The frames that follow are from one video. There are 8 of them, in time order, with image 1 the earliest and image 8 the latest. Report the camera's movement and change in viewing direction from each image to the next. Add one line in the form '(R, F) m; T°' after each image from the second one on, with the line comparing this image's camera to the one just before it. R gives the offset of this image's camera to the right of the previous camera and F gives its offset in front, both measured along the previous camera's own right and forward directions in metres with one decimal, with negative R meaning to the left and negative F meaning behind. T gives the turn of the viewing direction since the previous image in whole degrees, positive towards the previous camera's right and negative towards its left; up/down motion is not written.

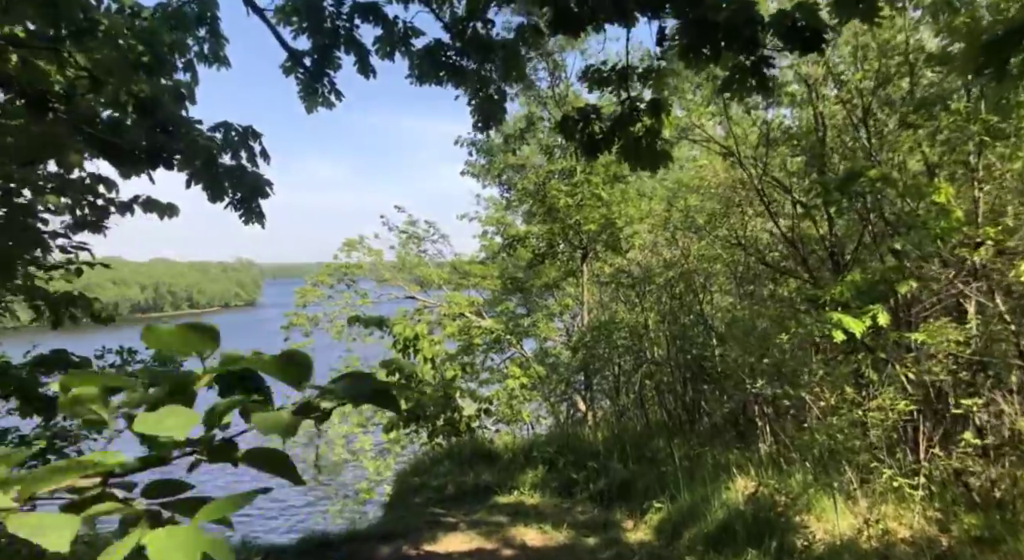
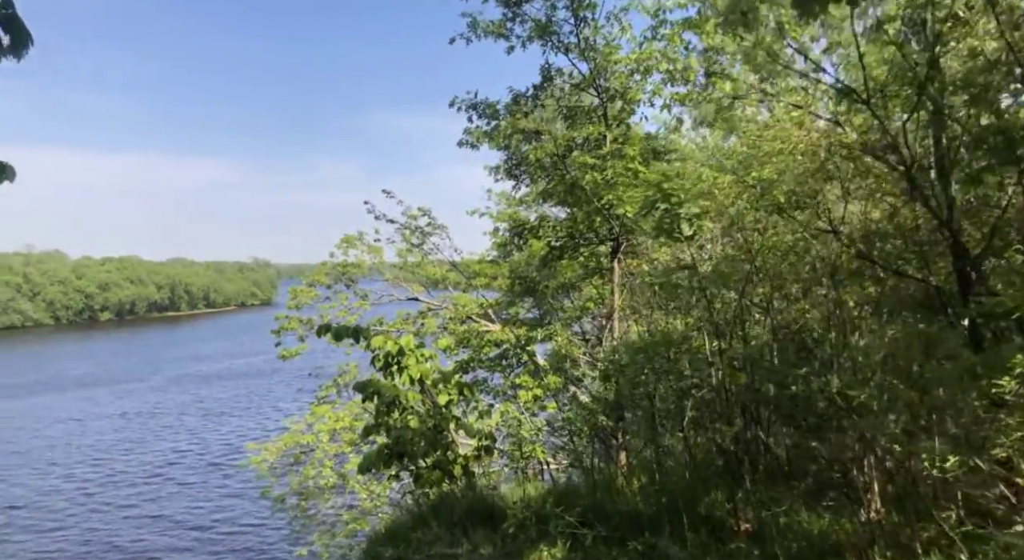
(0.0, +1.7) m; -1°
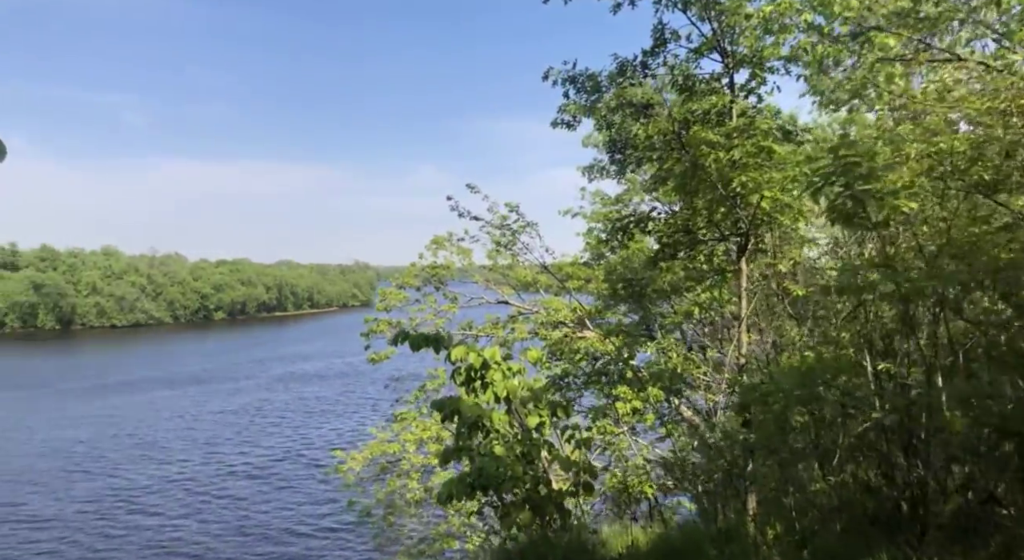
(-0.1, +0.9) m; -7°
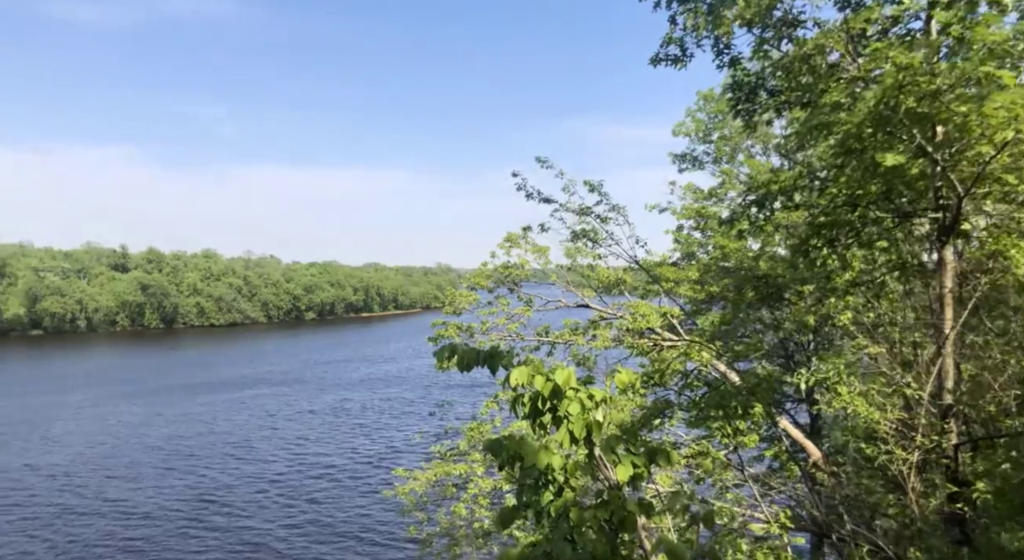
(0.0, +1.5) m; -6°
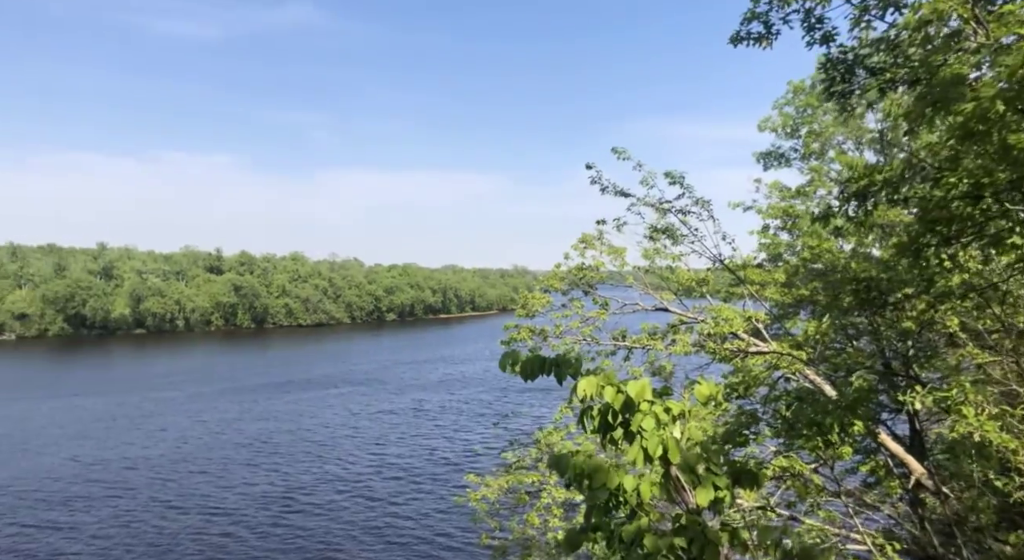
(+0.1, +0.3) m; -6°
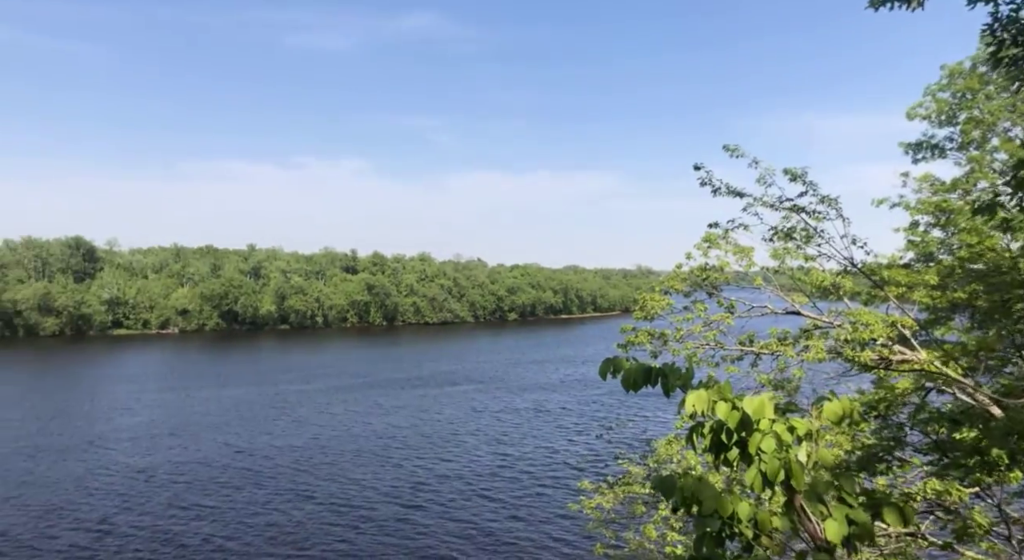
(+0.1, +0.3) m; -10°
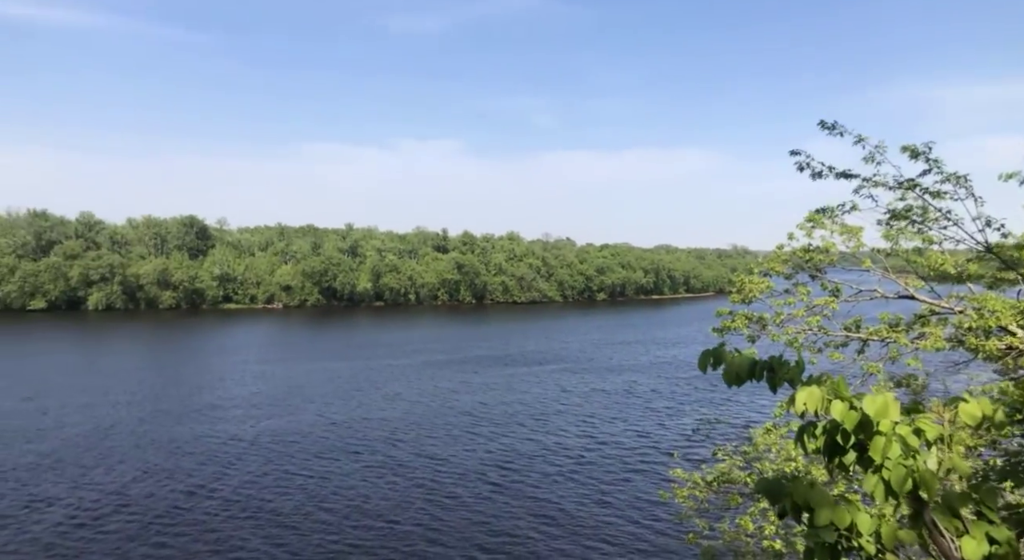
(0.0, +0.2) m; -7°
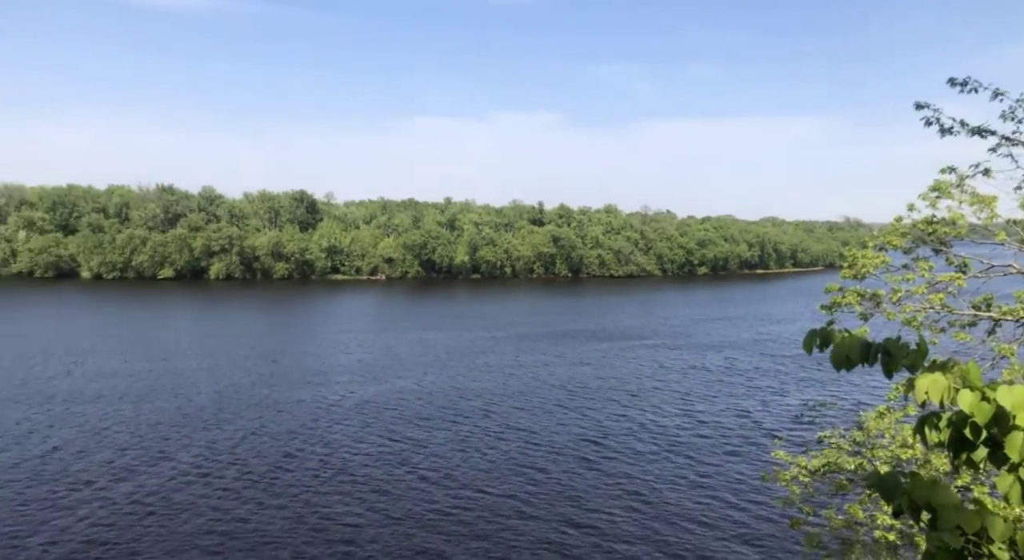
(0.0, +0.2) m; -8°
